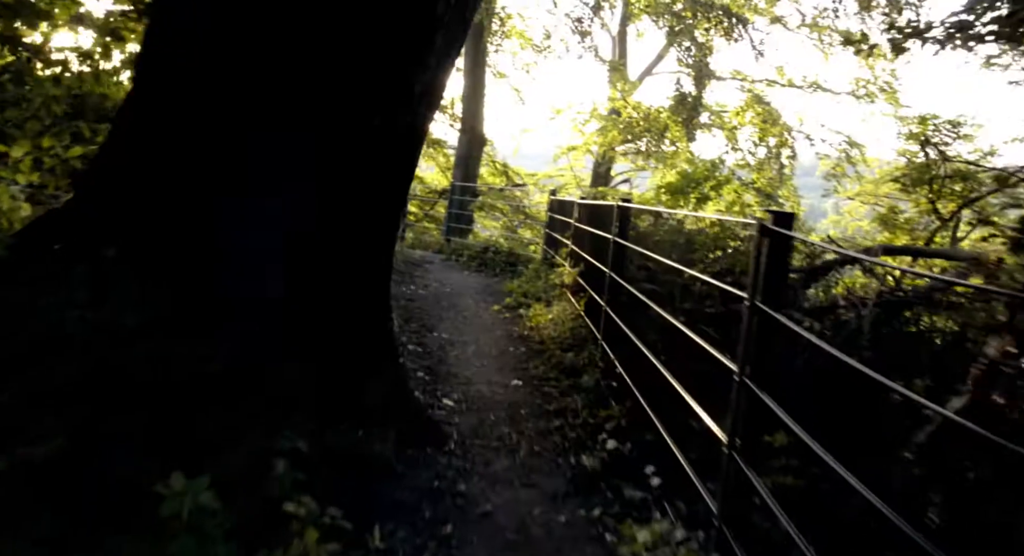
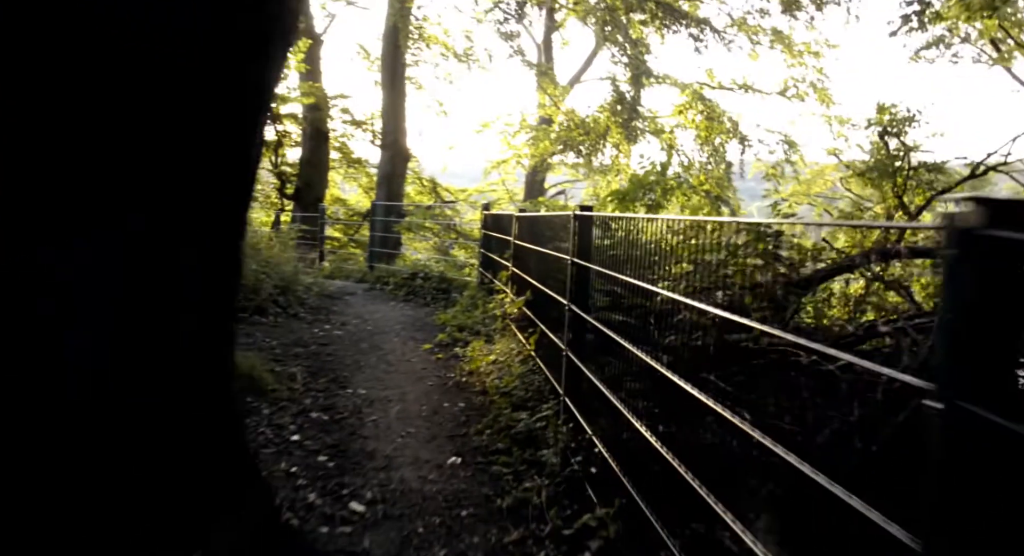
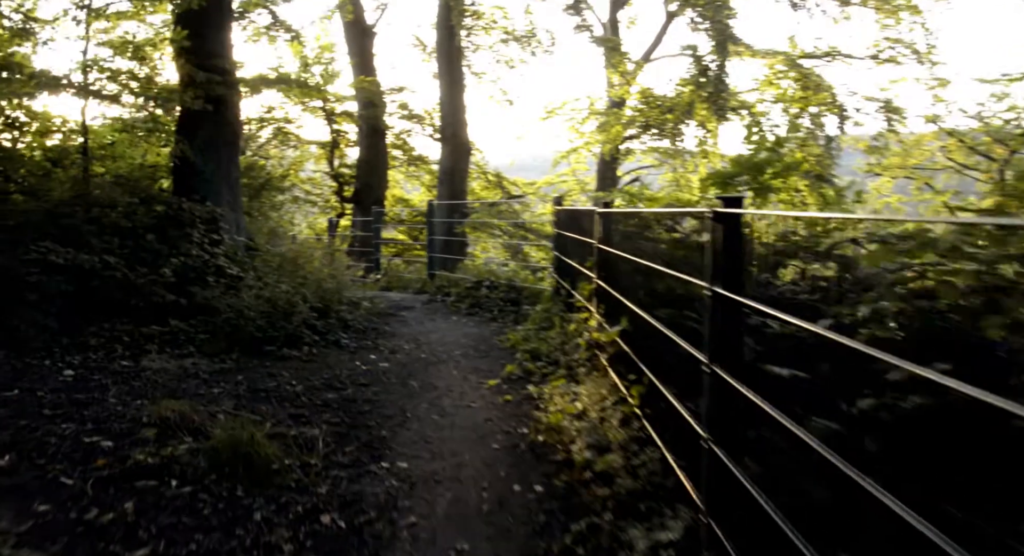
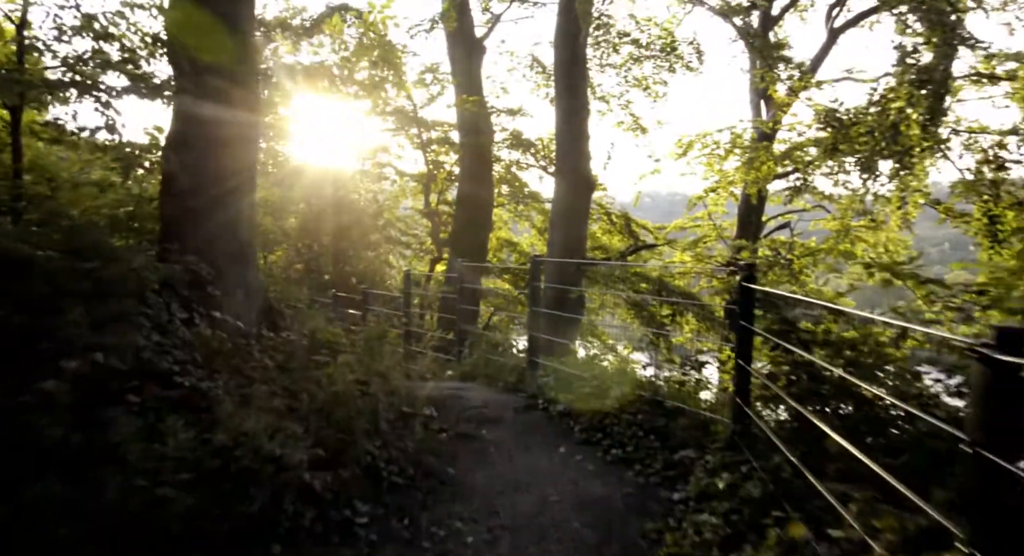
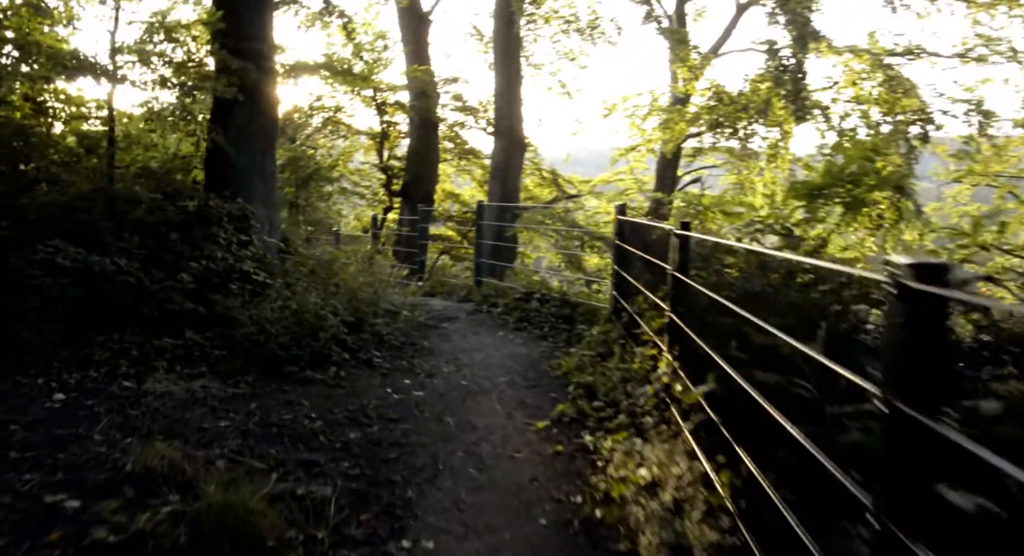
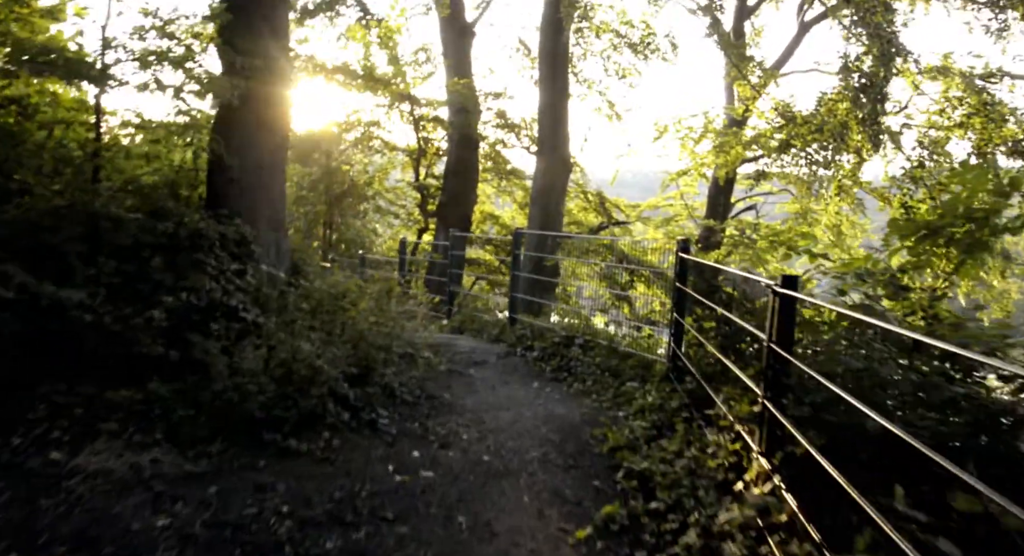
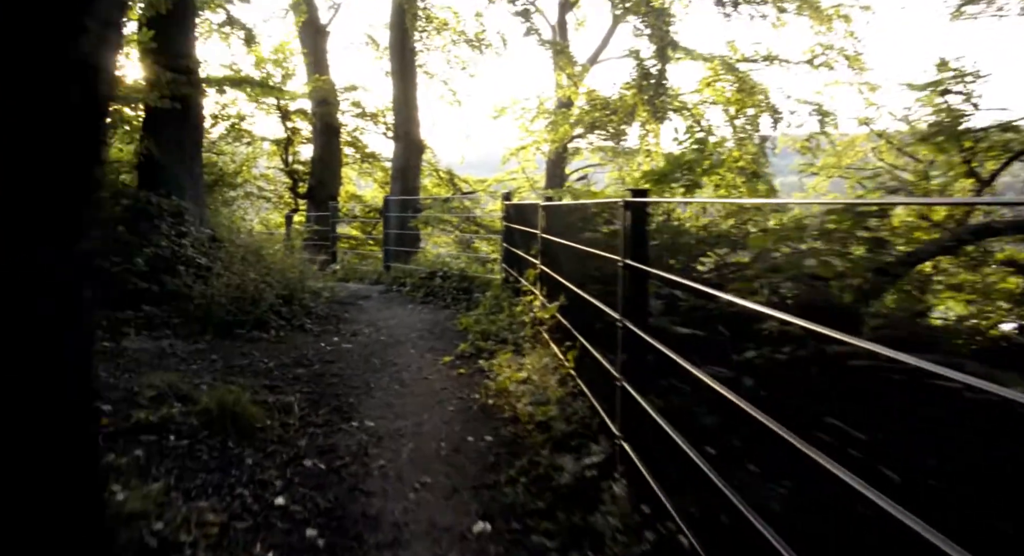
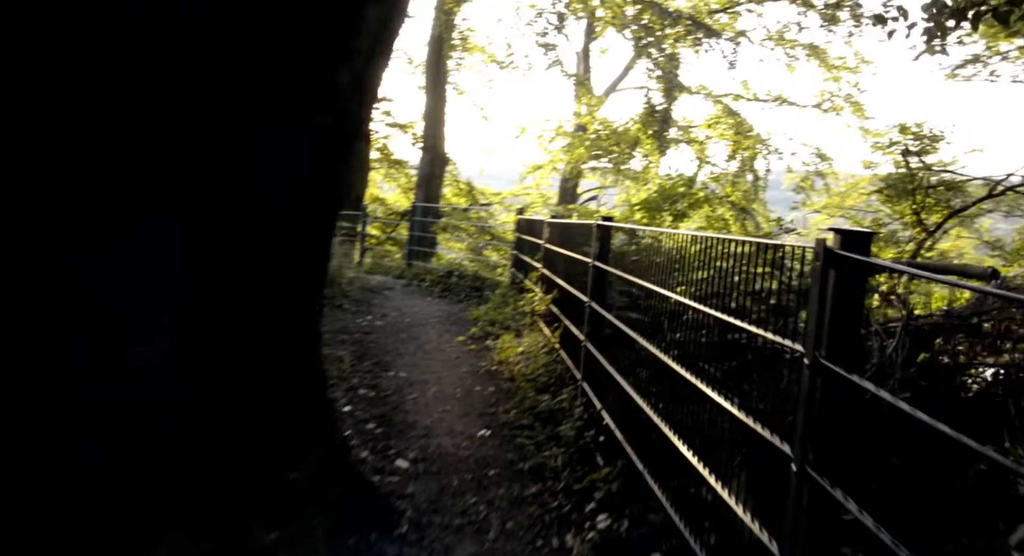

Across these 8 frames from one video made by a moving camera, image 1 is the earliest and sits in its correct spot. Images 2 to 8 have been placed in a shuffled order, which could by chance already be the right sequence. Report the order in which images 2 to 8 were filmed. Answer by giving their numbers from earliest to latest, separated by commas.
8, 2, 7, 3, 5, 6, 4
